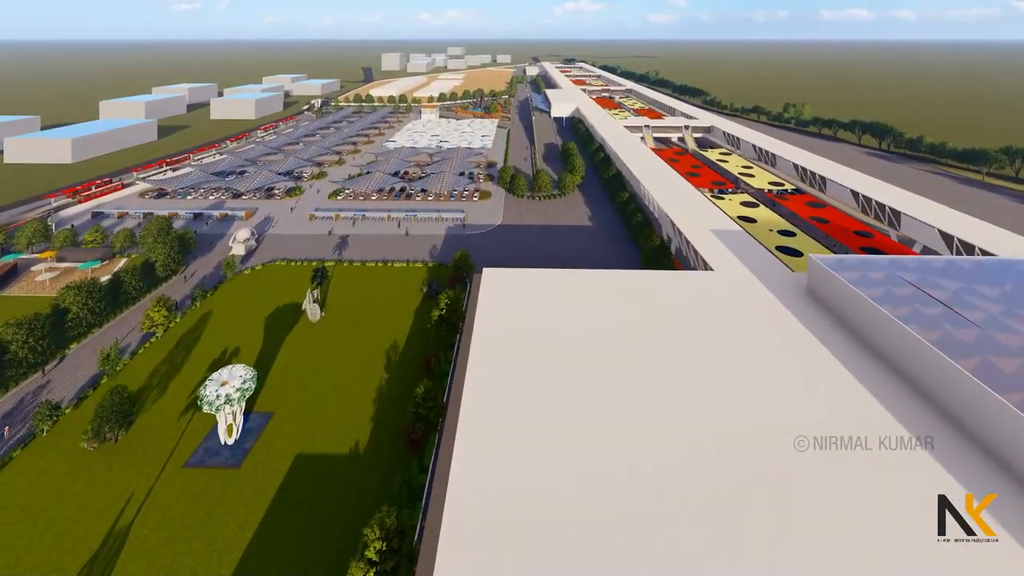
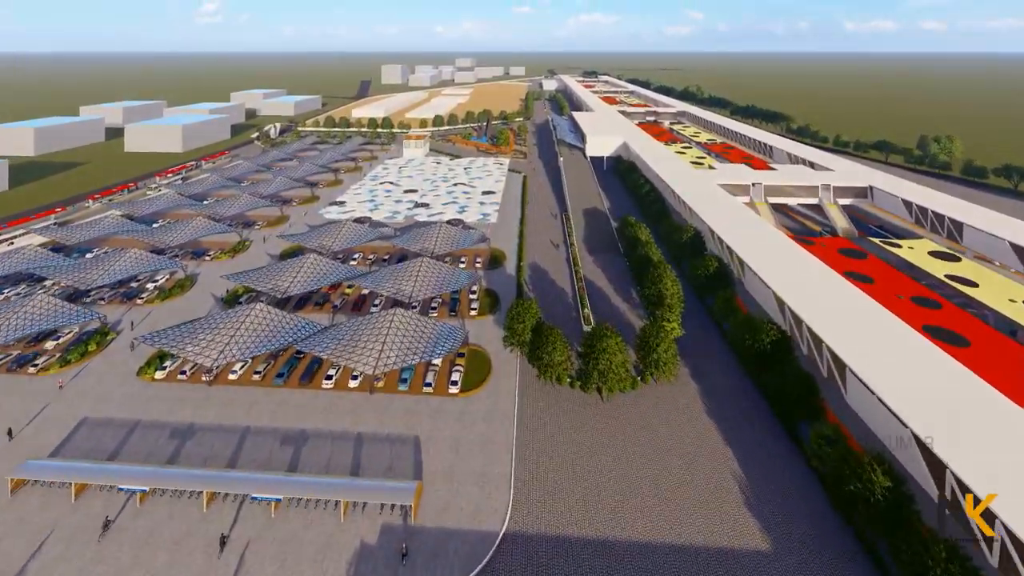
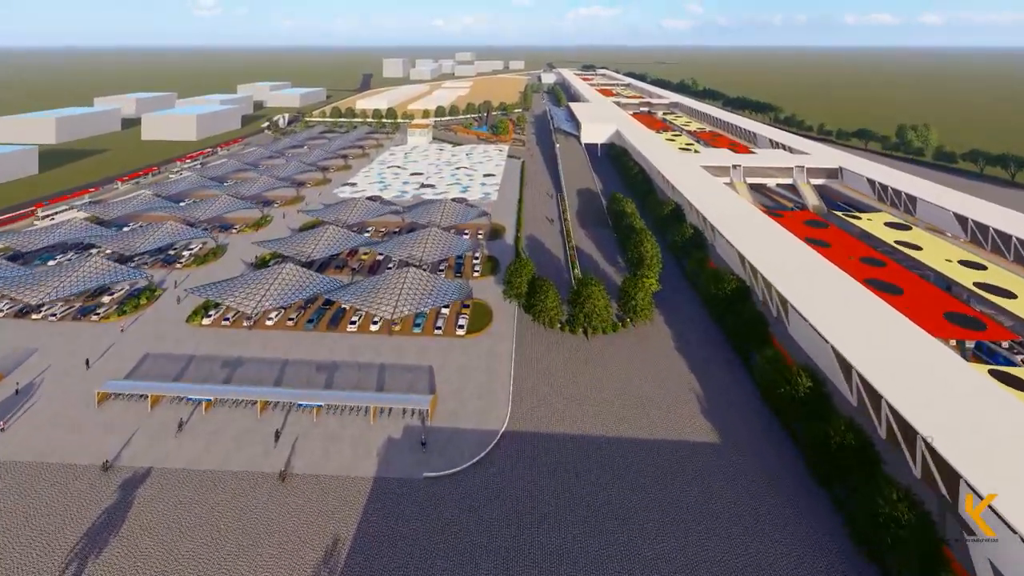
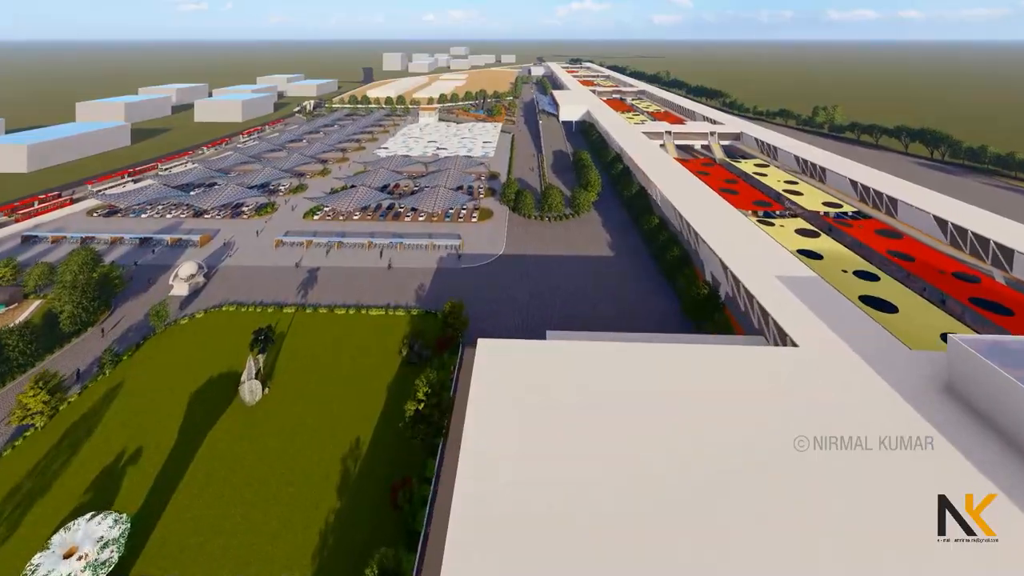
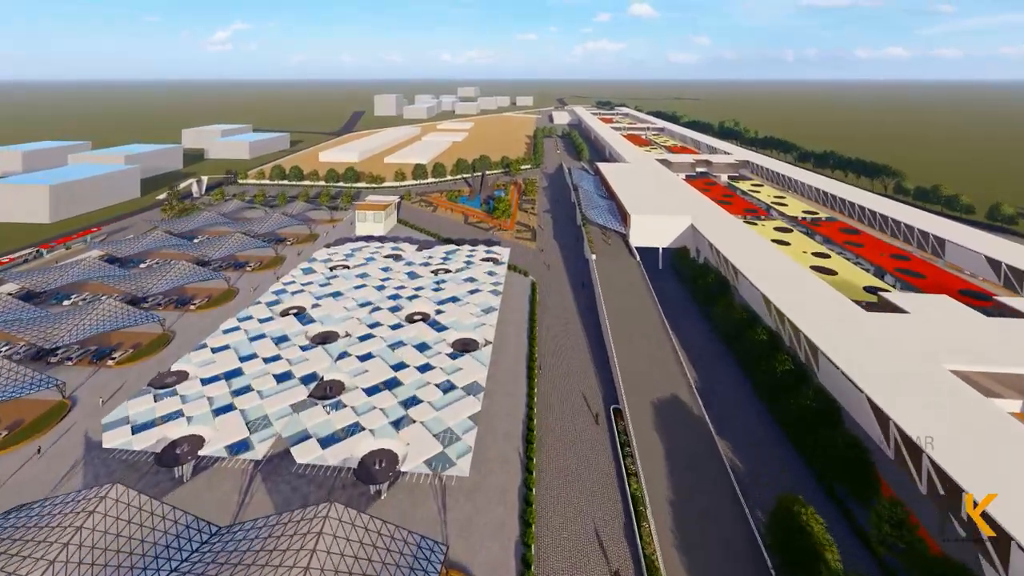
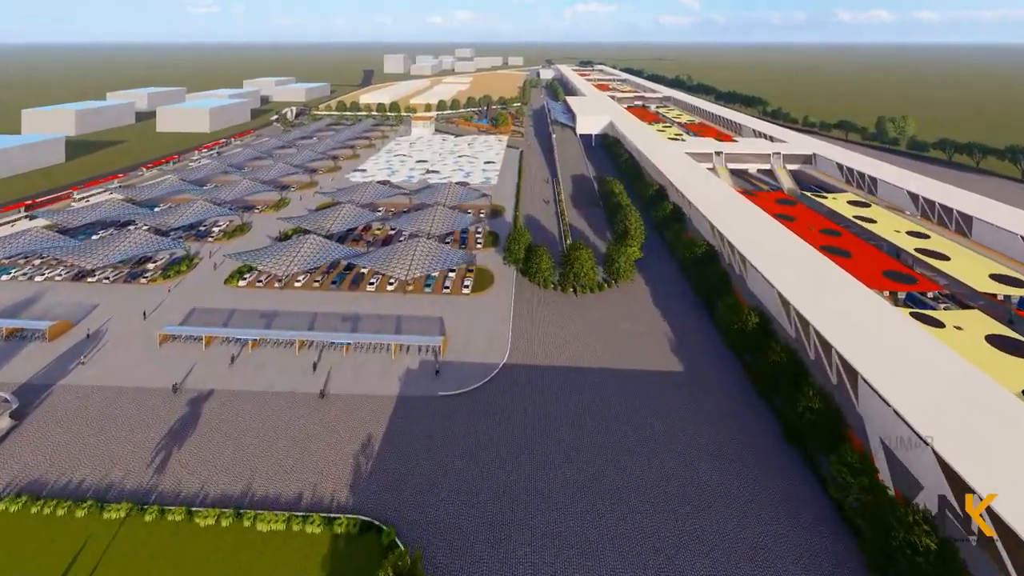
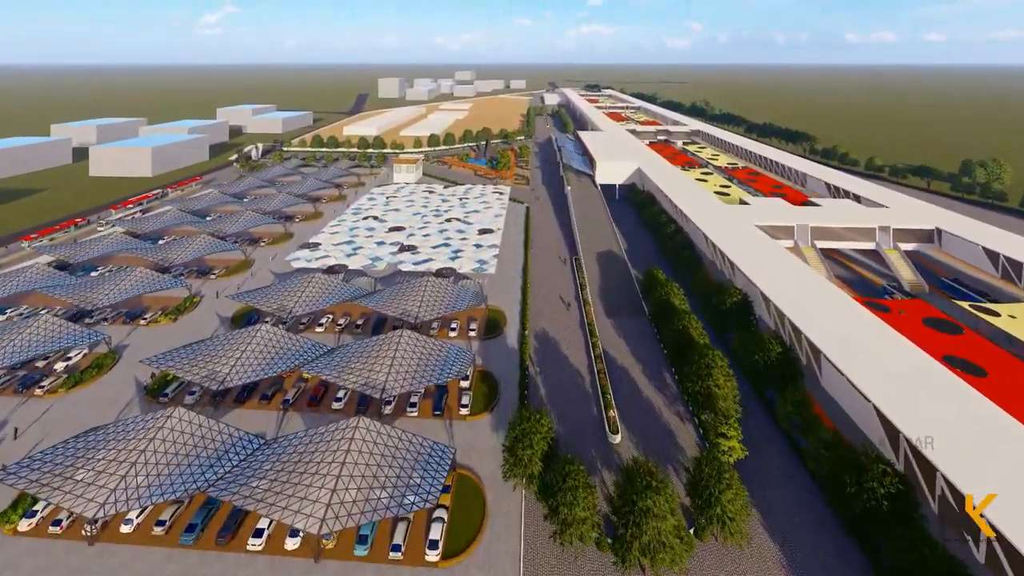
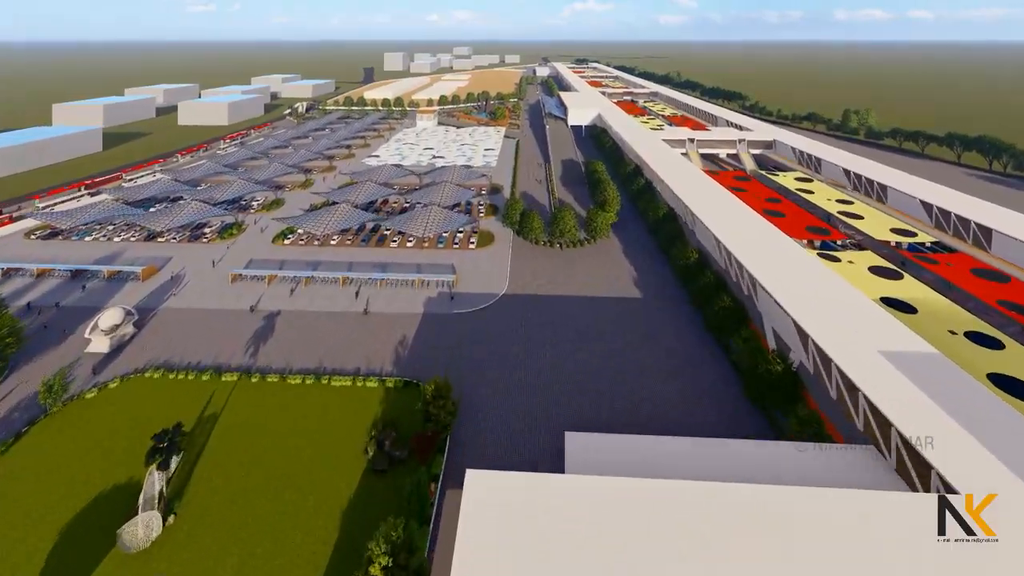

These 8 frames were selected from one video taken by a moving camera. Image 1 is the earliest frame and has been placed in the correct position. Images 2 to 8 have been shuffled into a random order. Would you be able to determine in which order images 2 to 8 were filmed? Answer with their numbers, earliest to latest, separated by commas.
4, 8, 6, 3, 2, 7, 5
